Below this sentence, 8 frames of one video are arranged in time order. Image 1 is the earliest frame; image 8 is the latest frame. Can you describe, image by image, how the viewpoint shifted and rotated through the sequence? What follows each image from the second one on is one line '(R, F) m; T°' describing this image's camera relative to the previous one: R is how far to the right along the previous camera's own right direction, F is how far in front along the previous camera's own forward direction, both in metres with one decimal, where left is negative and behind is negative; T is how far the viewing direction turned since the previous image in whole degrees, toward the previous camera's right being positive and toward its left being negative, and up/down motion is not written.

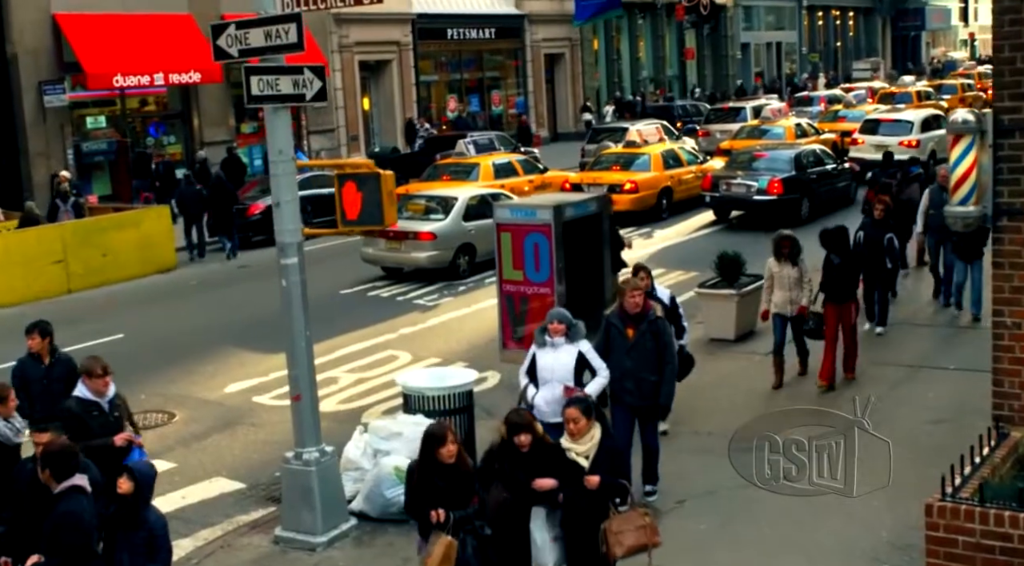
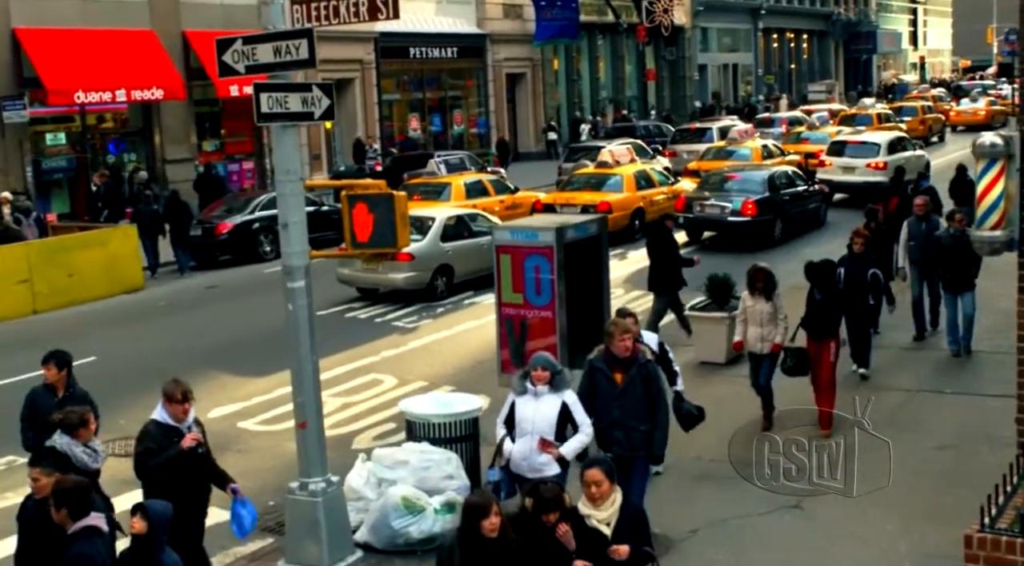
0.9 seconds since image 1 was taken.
(-0.4, +0.2) m; +2°
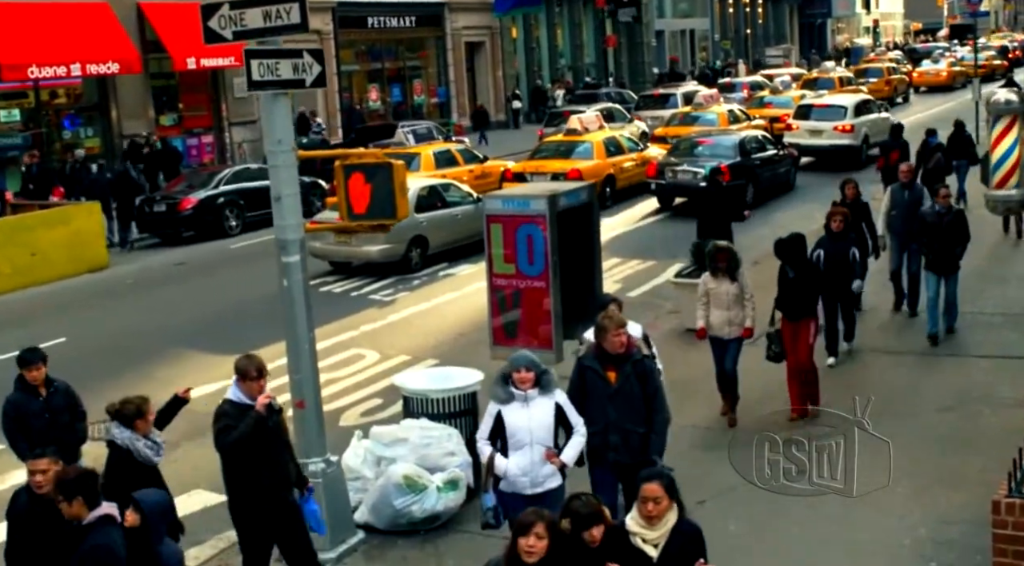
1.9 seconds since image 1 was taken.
(-0.3, +0.2) m; +2°
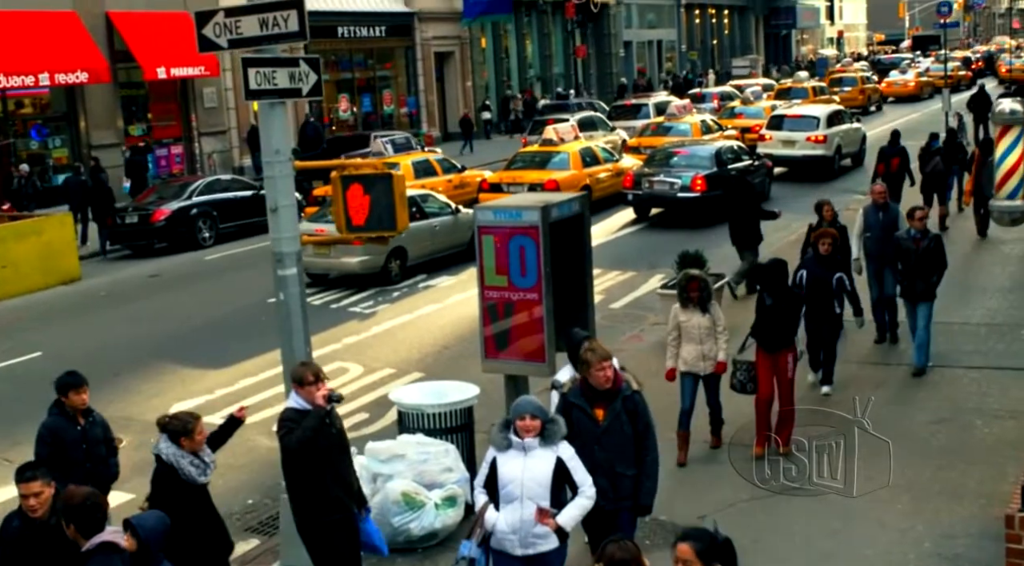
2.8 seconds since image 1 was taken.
(-0.2, +0.1) m; +2°
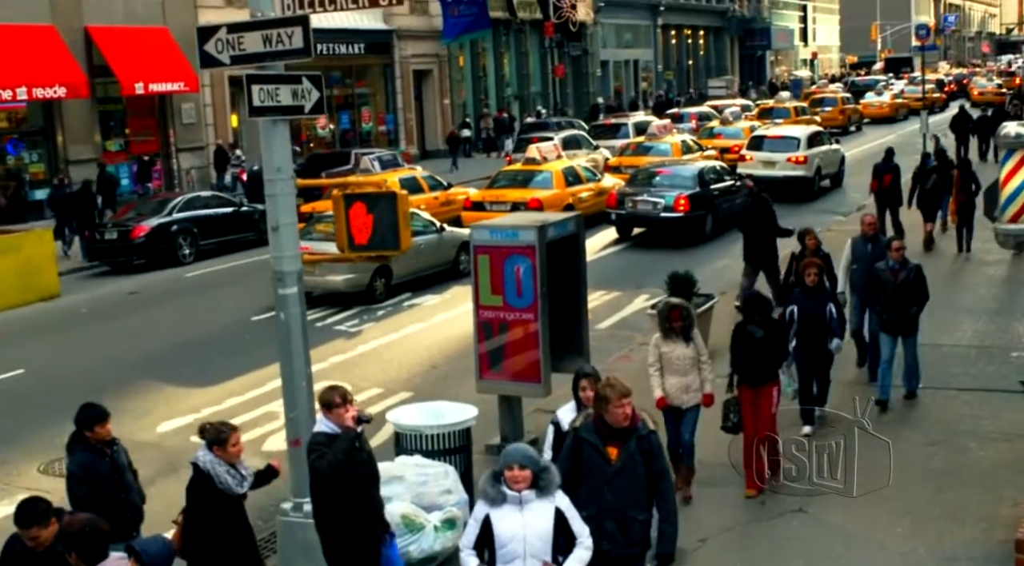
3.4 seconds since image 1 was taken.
(-0.2, +0.1) m; +1°
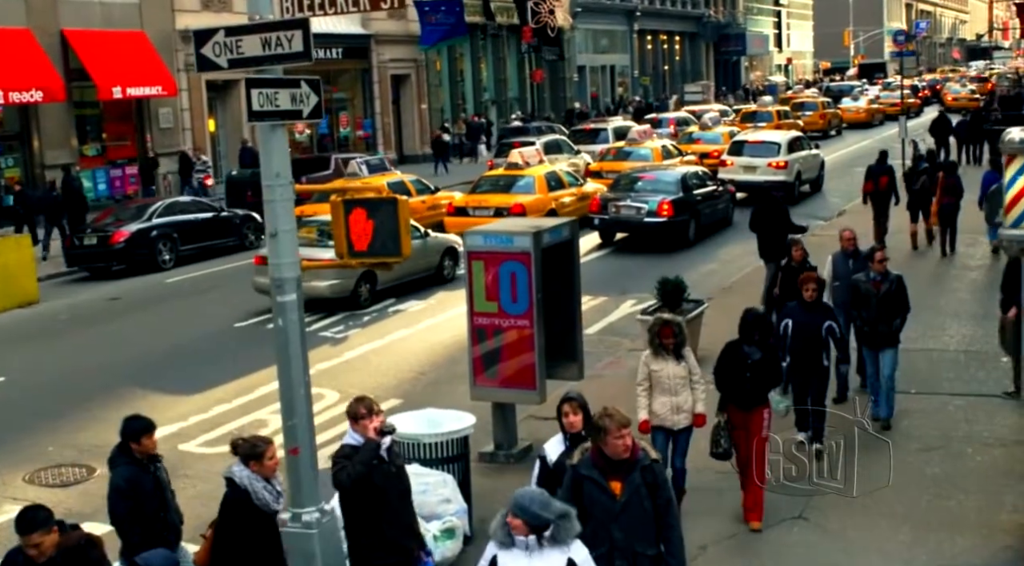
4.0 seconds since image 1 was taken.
(-0.2, +0.1) m; +1°
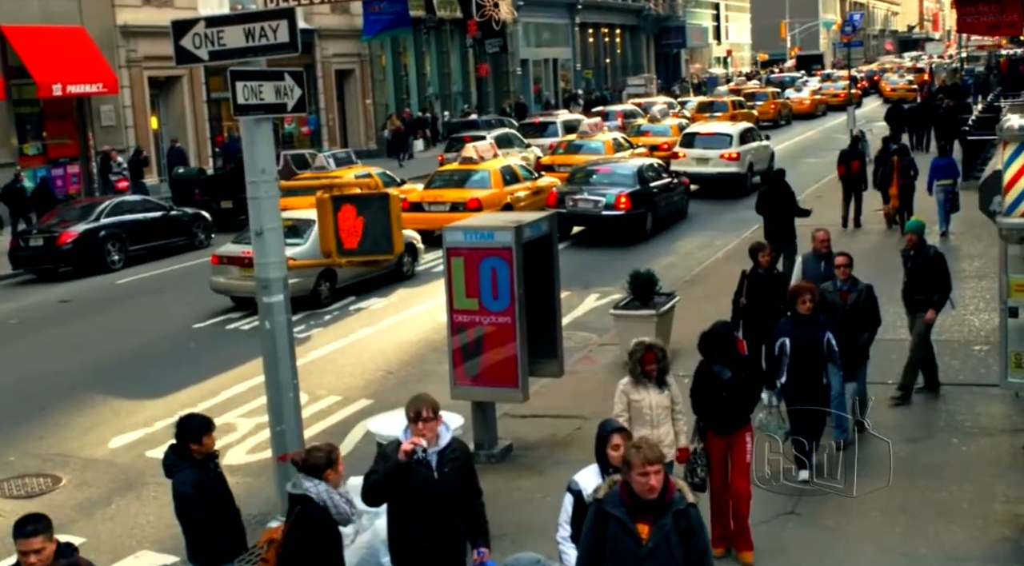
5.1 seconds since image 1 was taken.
(-0.3, +0.2) m; +3°
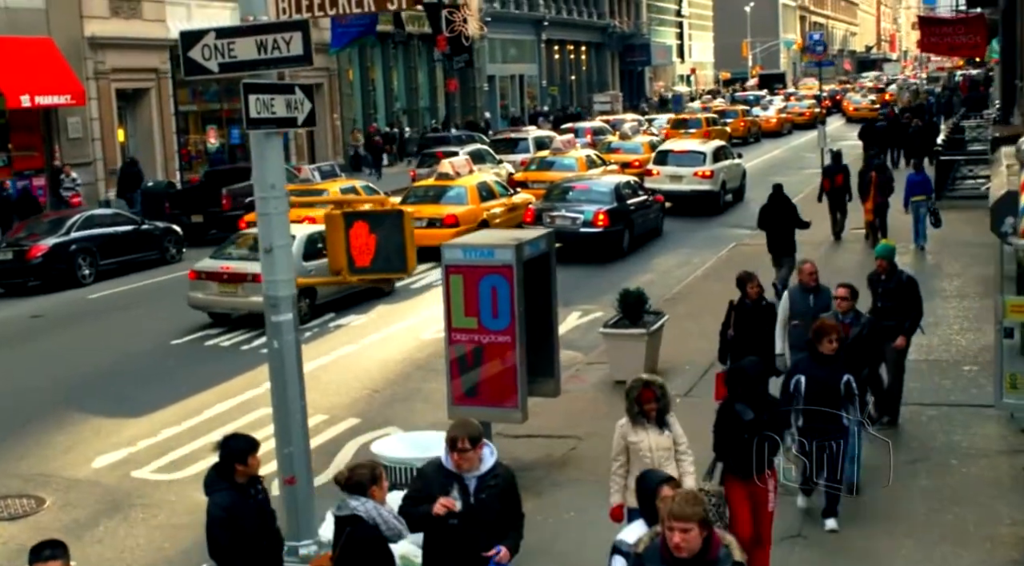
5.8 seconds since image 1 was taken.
(-0.3, +0.1) m; +2°
